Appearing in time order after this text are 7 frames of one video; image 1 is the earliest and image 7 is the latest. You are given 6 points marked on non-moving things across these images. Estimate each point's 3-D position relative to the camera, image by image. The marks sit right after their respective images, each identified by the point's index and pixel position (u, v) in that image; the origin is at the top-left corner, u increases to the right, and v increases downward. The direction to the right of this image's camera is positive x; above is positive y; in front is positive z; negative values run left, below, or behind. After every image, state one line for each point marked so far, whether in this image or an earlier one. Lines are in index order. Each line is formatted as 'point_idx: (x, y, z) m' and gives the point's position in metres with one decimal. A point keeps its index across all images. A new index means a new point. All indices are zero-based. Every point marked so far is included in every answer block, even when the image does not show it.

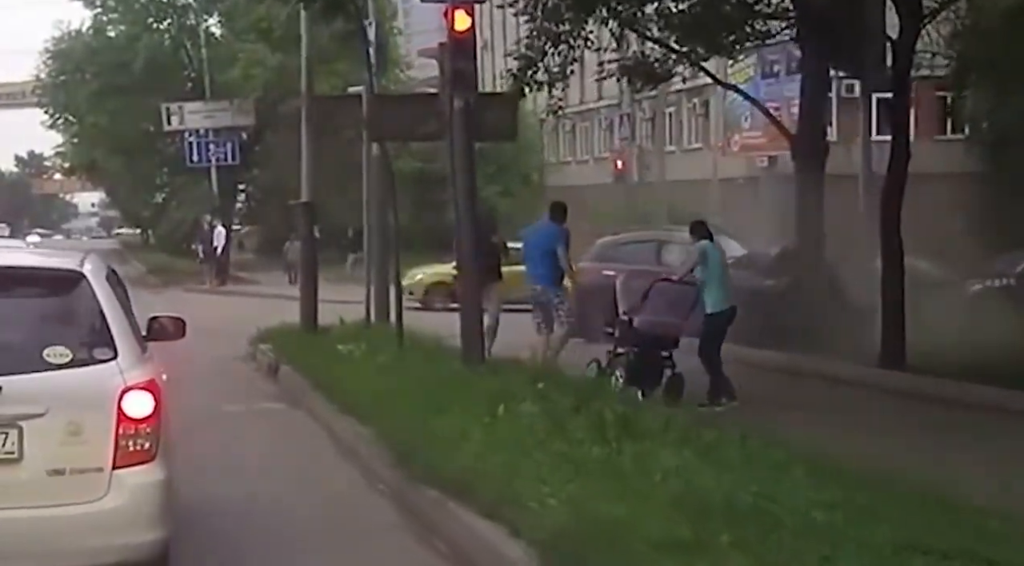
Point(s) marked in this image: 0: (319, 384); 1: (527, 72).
0: (-1.5, -0.8, +14.1) m
1: (+0.1, +2.2, +18.3) m
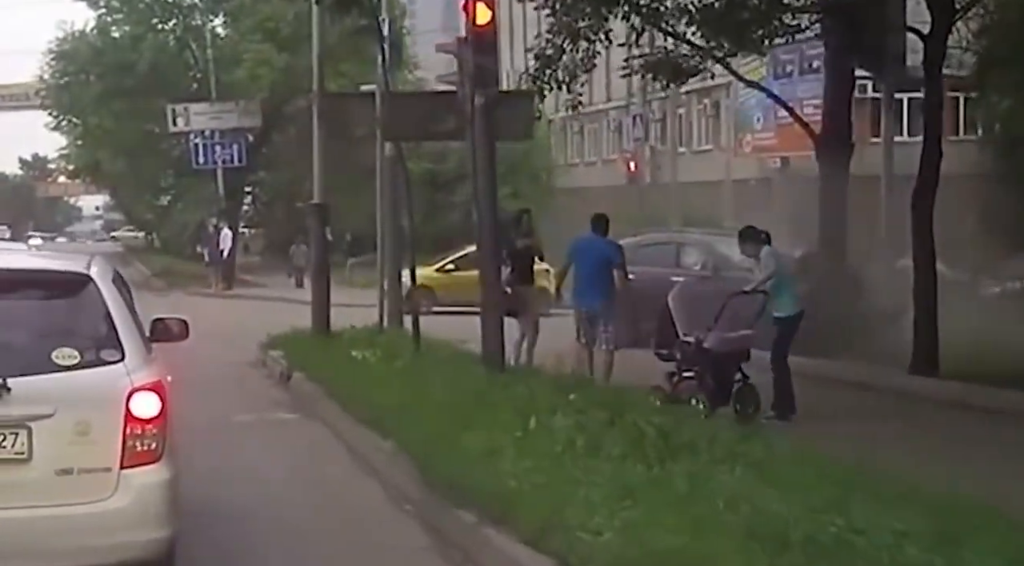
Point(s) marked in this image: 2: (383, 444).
0: (-1.4, -0.8, +13.4) m
1: (+0.3, +2.1, +17.7) m
2: (-0.8, -1.0, +10.6) m
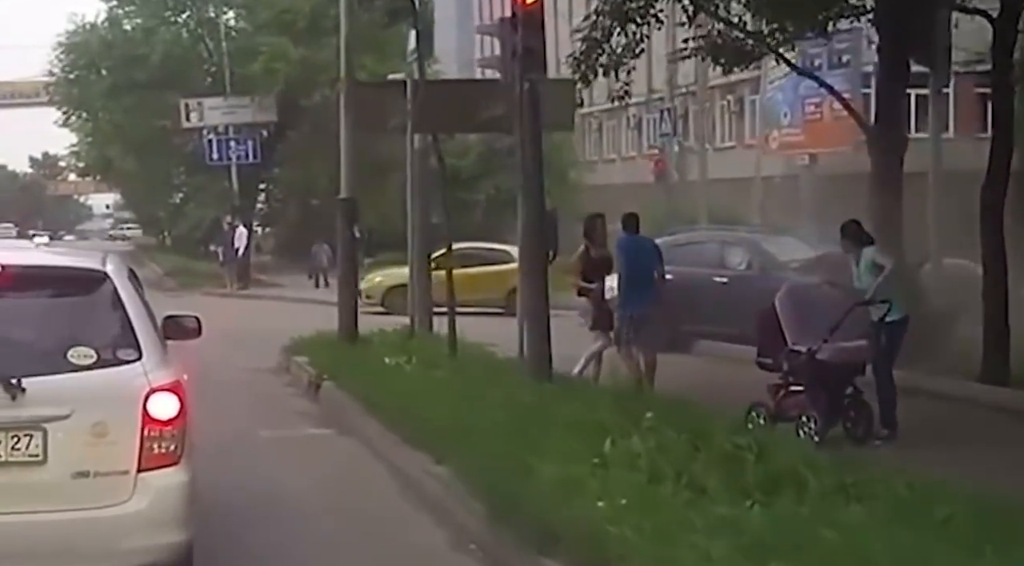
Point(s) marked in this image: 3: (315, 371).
0: (-1.0, -0.8, +12.2) m
1: (+0.7, +2.1, +16.5) m
2: (-0.4, -1.0, +9.4) m
3: (-1.7, -0.8, +15.4) m
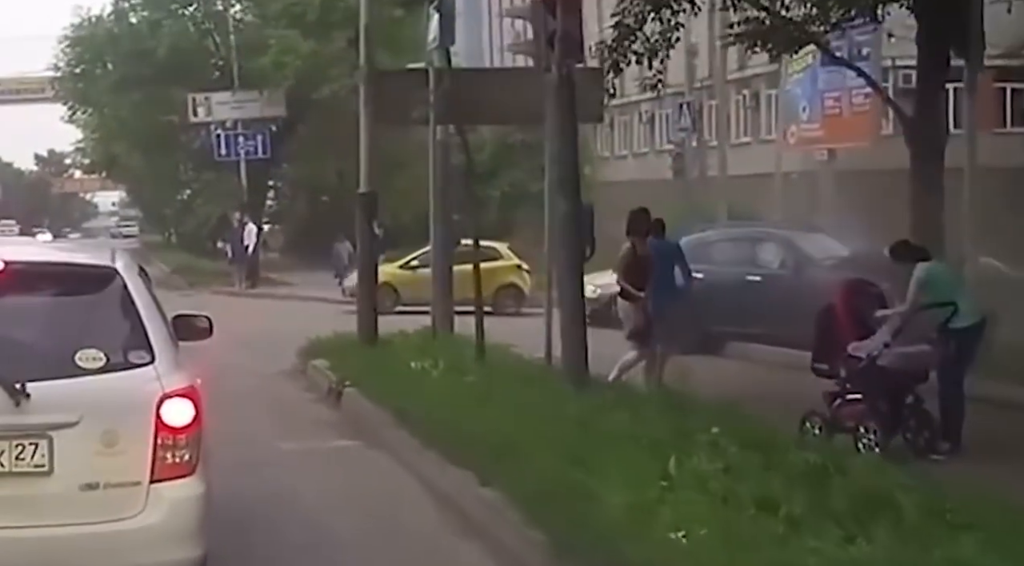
0: (-0.7, -0.8, +11.4) m
1: (+1.0, +2.1, +15.6) m
2: (-0.2, -1.0, +8.5) m
3: (-1.4, -0.8, +14.5) m
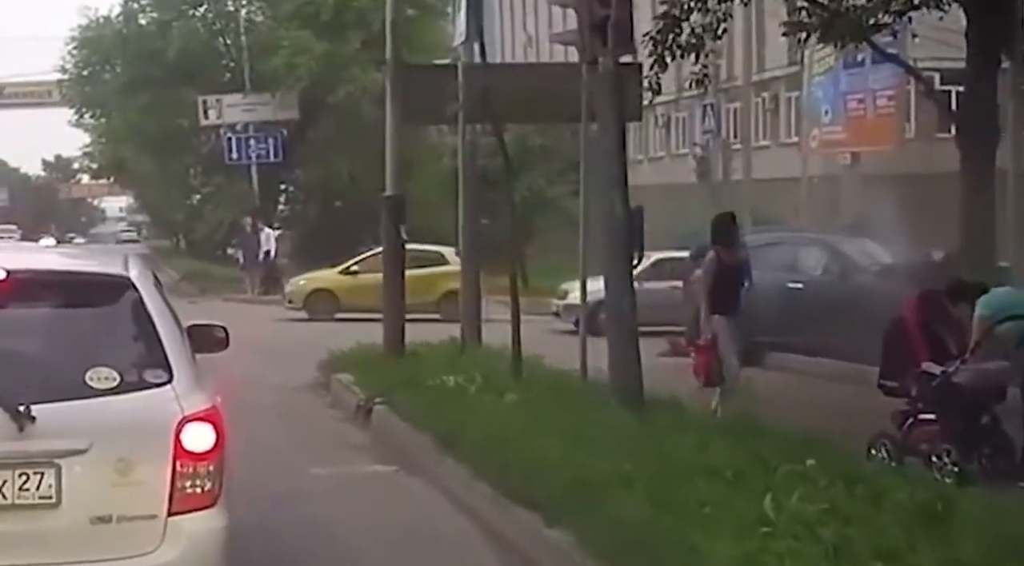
0: (-0.4, -0.9, +10.4) m
1: (+1.3, +2.1, +14.6) m
2: (+0.1, -1.0, +7.5) m
3: (-1.1, -0.8, +13.5) m
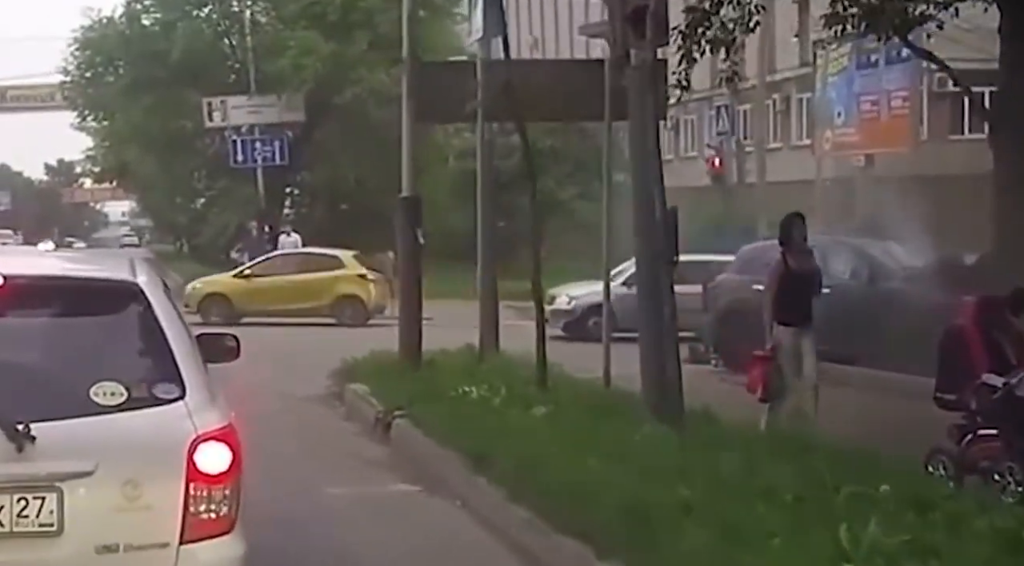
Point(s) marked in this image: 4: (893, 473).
0: (-0.3, -0.9, +9.7) m
1: (+1.5, +2.0, +14.0) m
2: (+0.3, -1.1, +6.9) m
3: (-1.0, -0.9, +12.9) m
4: (+1.9, -0.9, +8.6) m
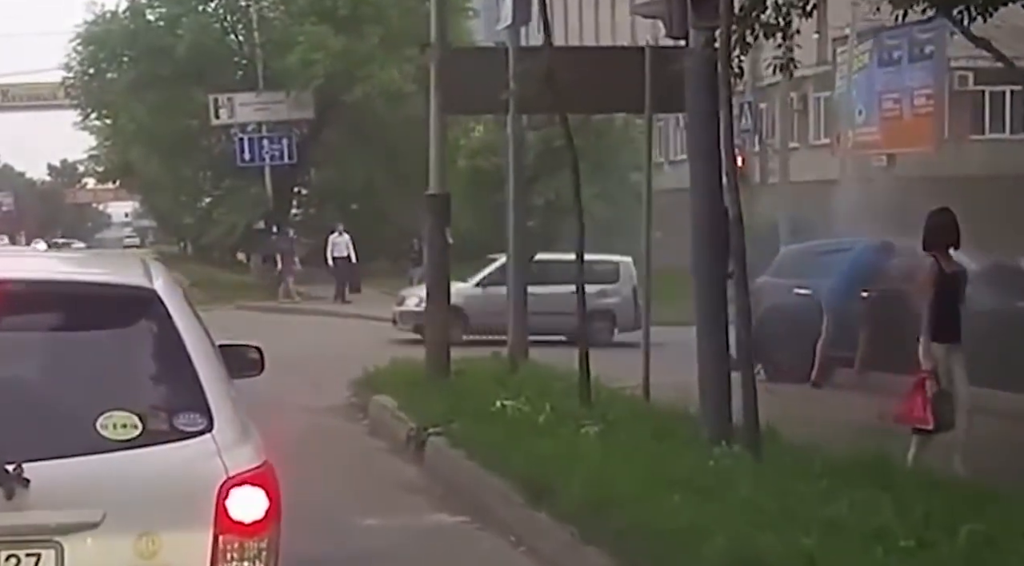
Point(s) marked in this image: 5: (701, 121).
0: (0.0, -0.9, +8.7) m
1: (+1.8, +2.0, +12.9) m
2: (+0.6, -1.1, +5.8) m
3: (-0.7, -0.9, +11.8) m
4: (+2.1, -0.9, +7.5) m
5: (+1.1, +1.0, +10.0) m
